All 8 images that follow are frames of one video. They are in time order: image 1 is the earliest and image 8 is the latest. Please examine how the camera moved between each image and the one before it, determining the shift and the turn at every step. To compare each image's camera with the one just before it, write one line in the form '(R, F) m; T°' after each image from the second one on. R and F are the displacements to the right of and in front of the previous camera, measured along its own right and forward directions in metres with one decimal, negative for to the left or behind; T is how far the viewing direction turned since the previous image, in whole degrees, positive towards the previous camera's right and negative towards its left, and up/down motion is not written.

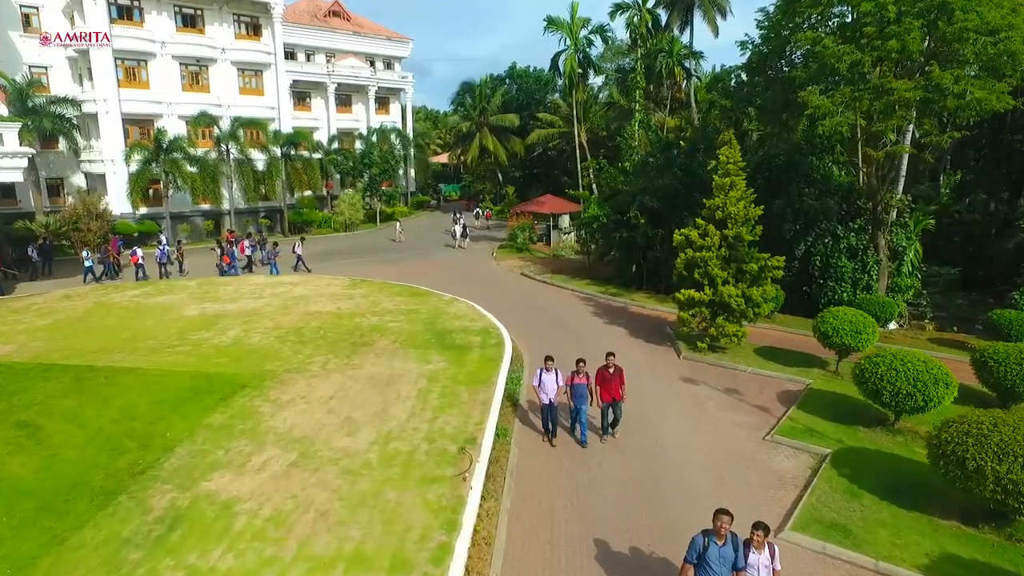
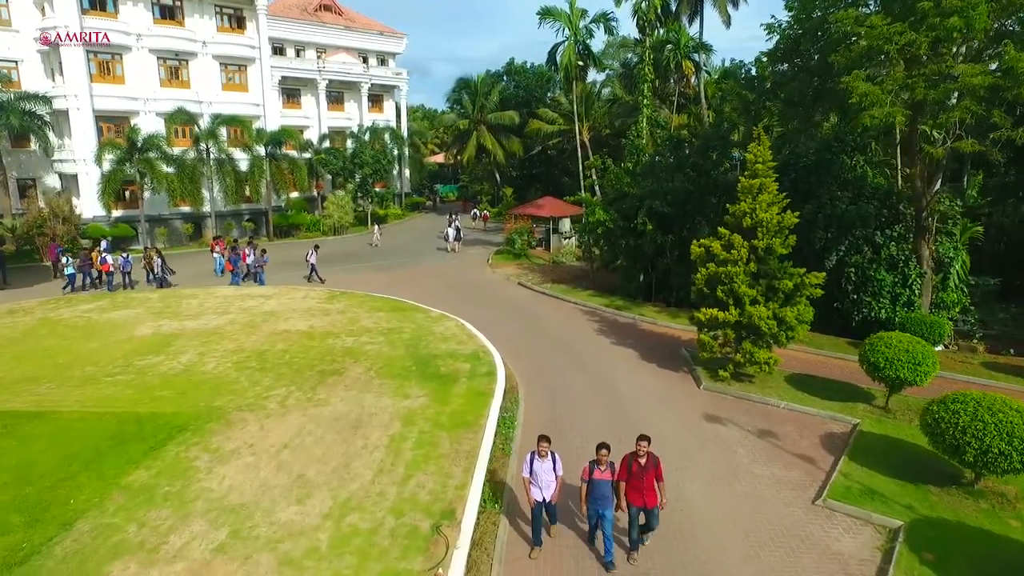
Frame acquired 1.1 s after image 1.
(+0.1, +2.2) m; 0°
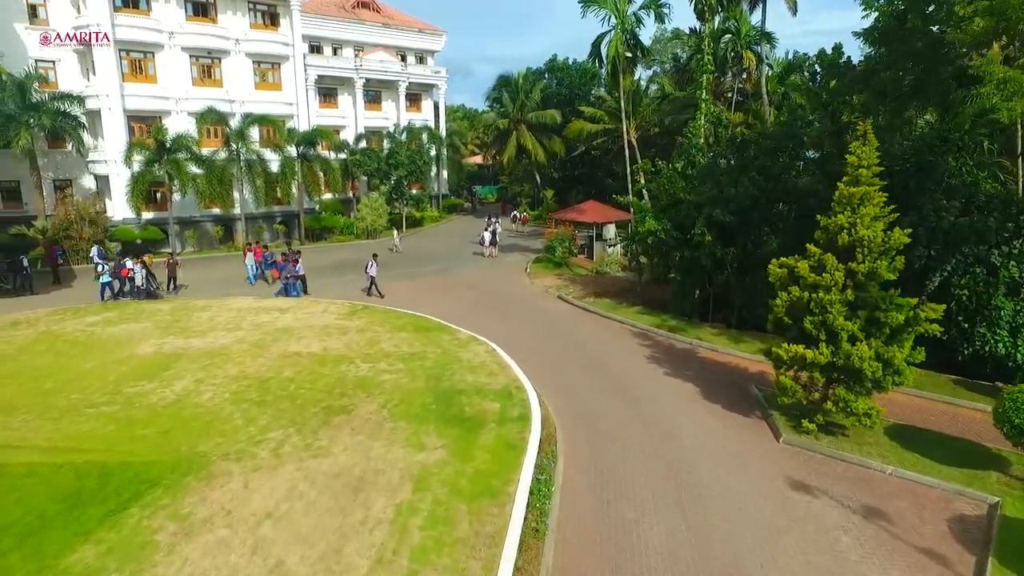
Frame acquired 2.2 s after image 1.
(0.0, +2.2) m; -4°
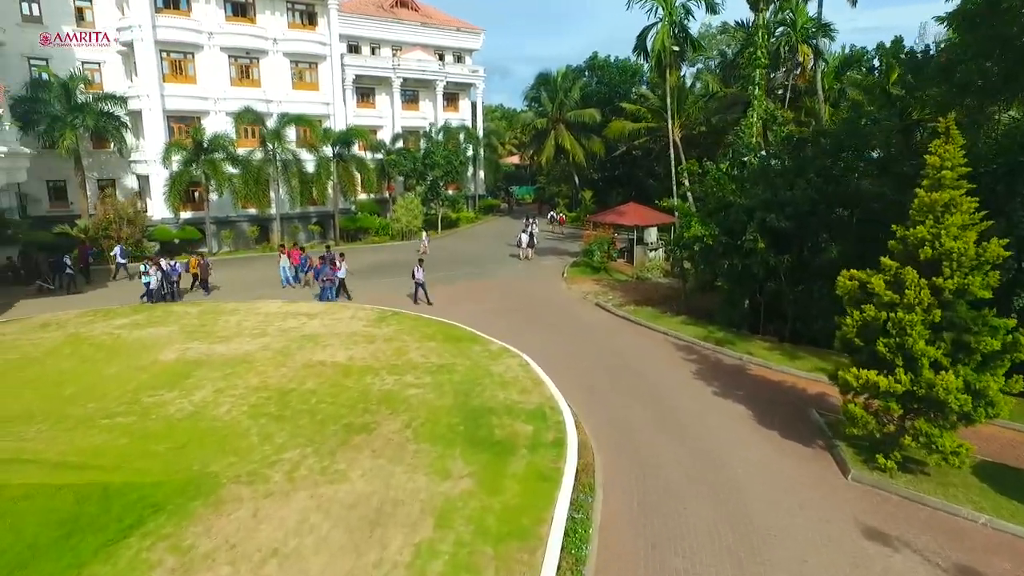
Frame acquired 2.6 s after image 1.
(0.0, +1.0) m; -3°
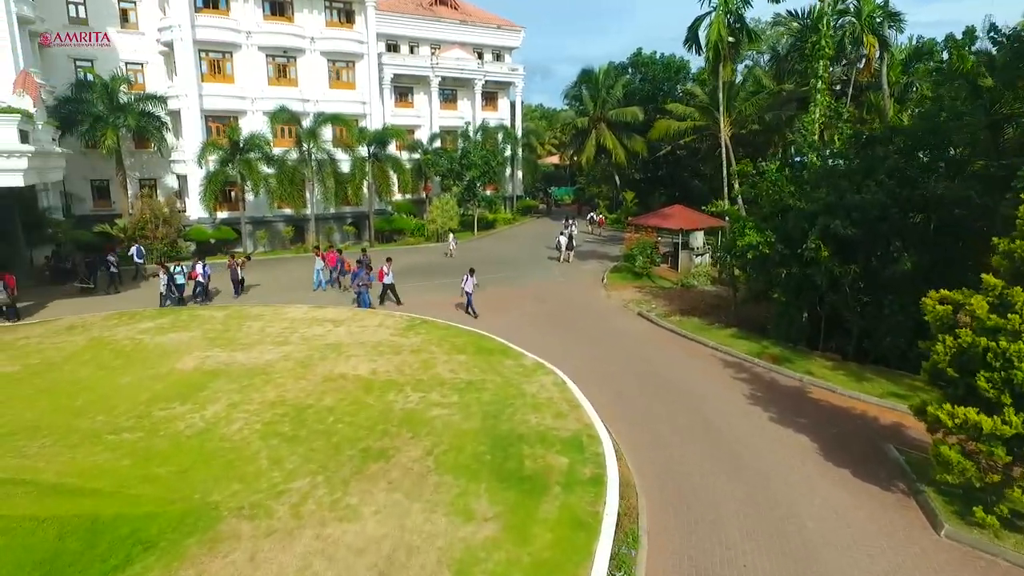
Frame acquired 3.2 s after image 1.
(0.0, +1.2) m; -4°
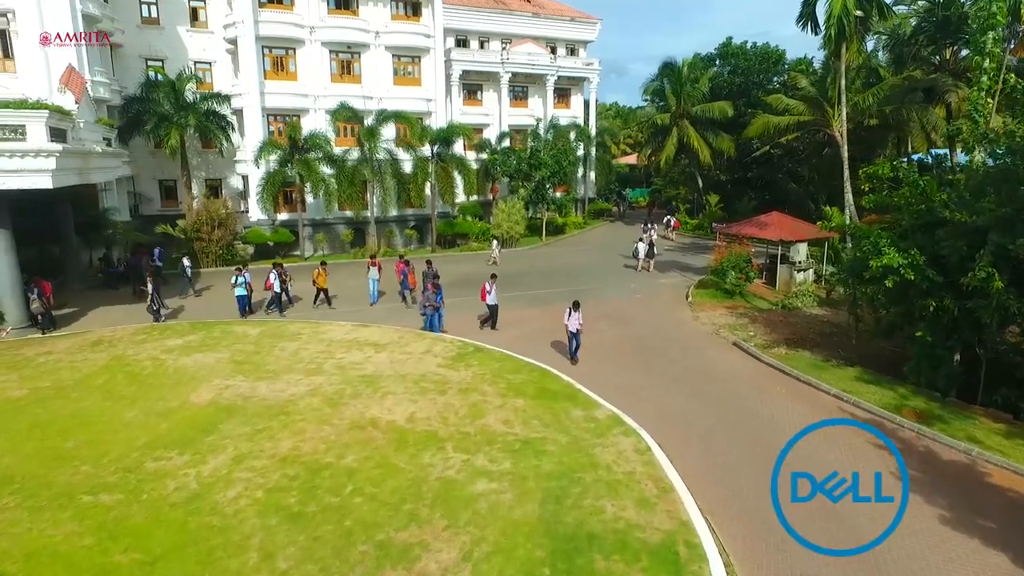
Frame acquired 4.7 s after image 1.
(-0.1, +2.7) m; -6°
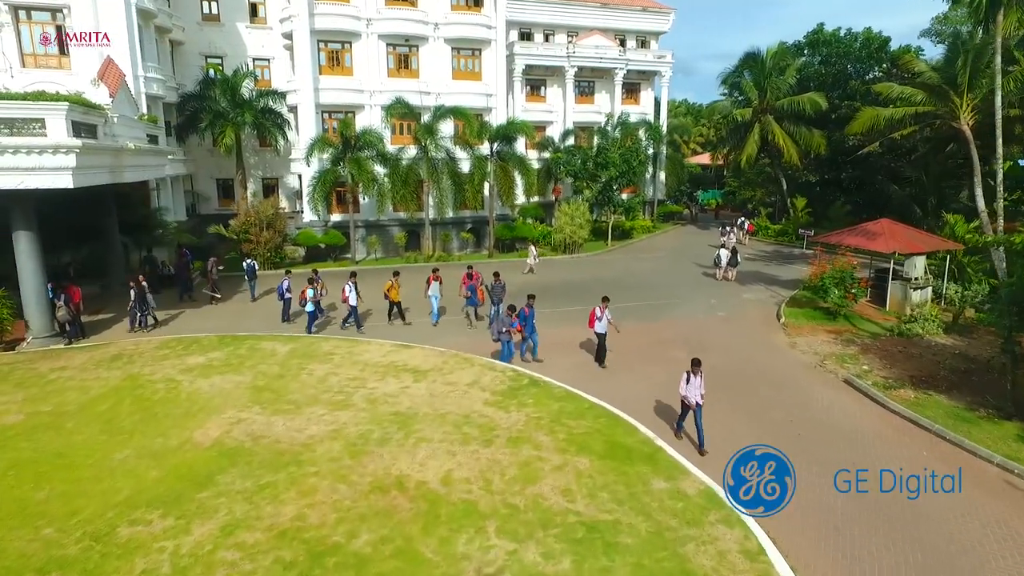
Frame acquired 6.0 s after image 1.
(-0.1, +2.4) m; -6°
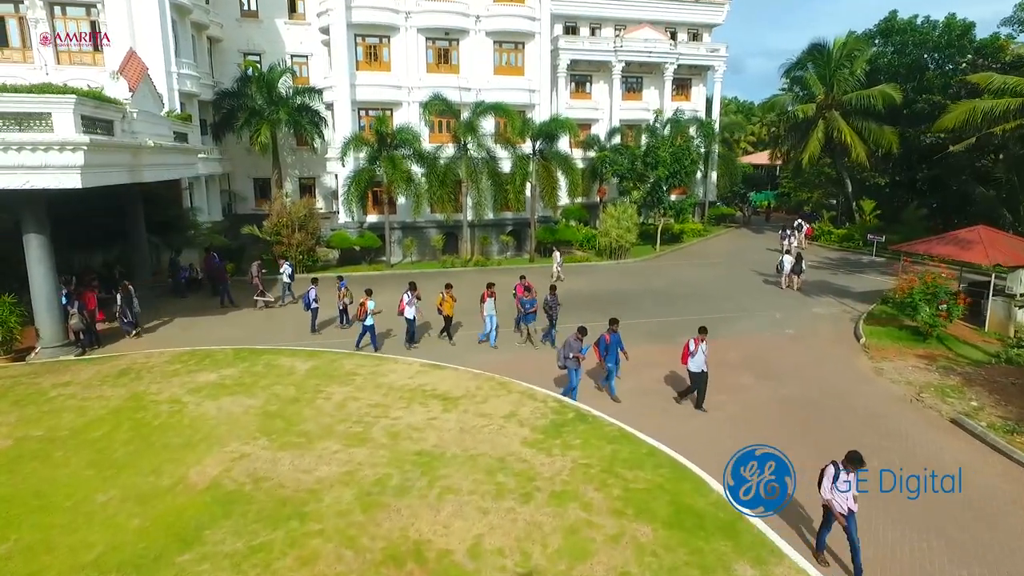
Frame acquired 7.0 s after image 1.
(-0.1, +1.7) m; -4°
